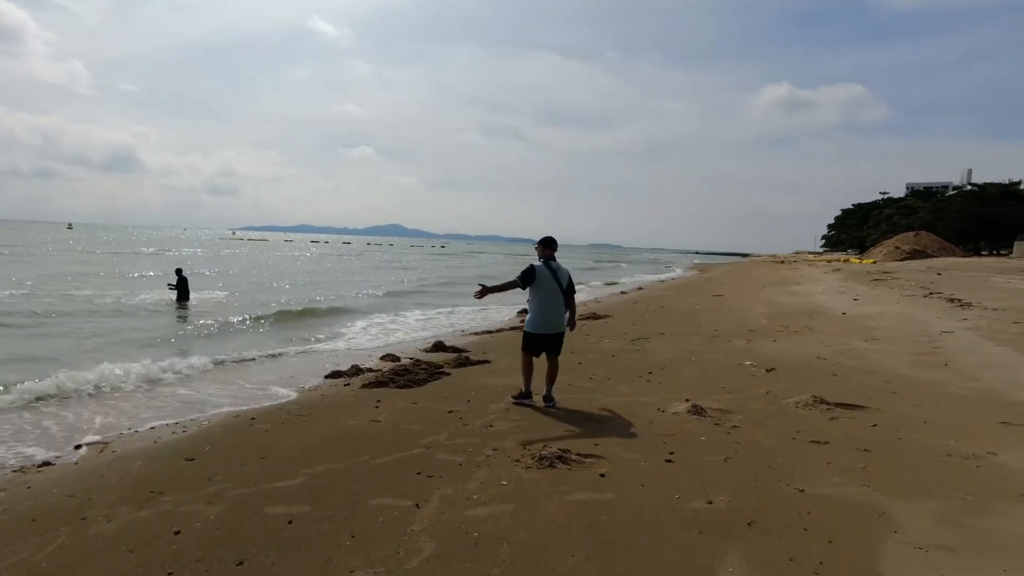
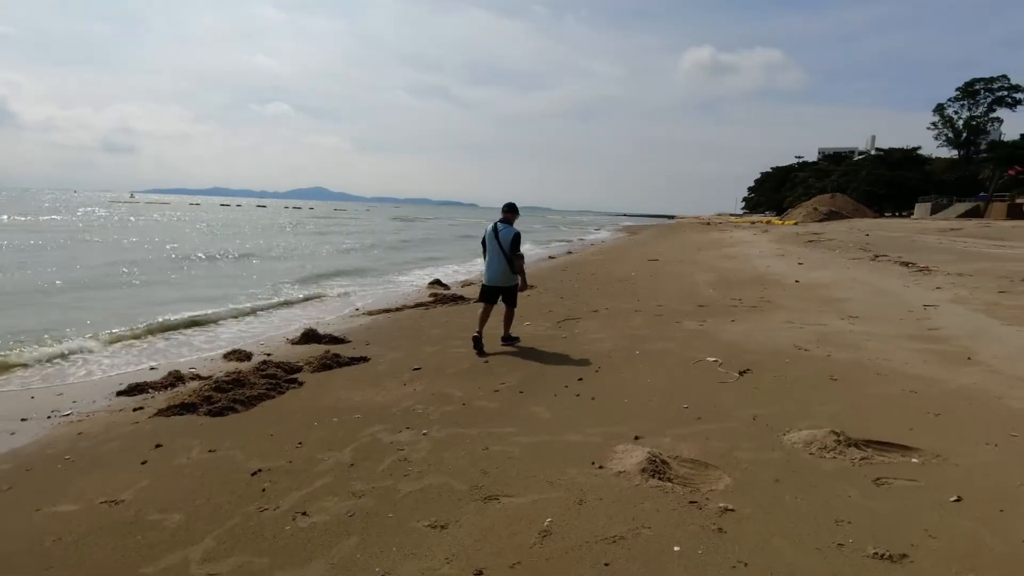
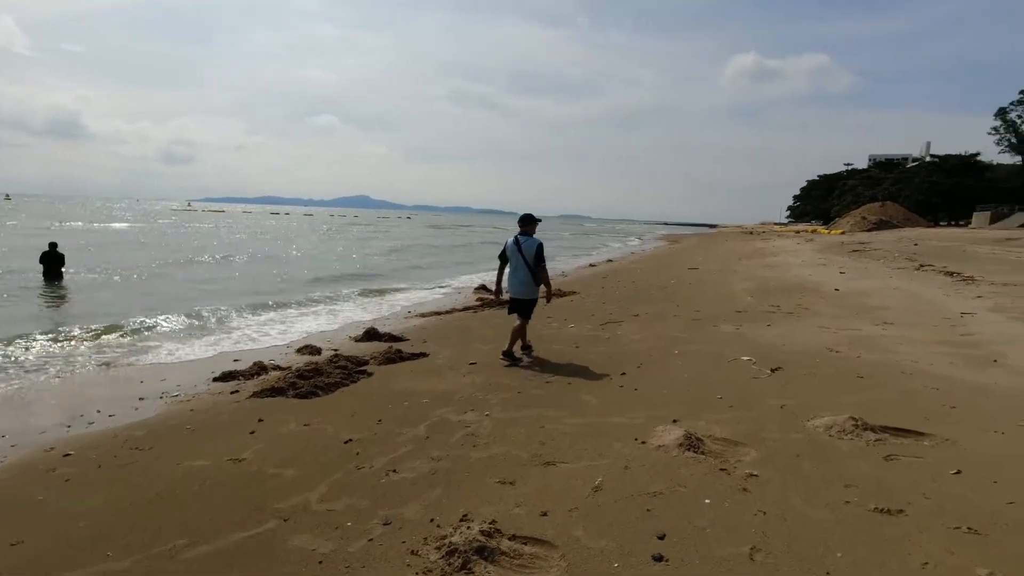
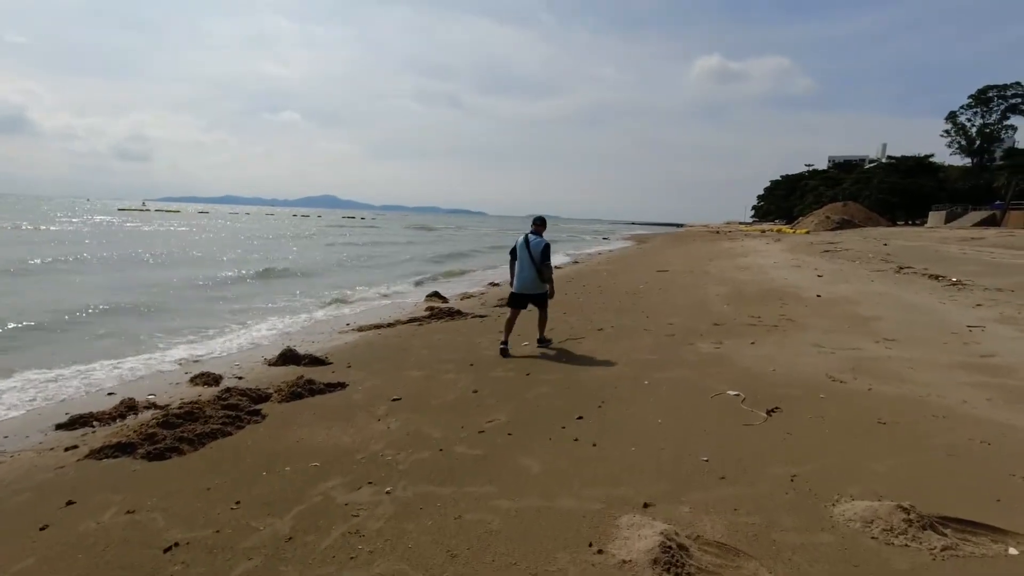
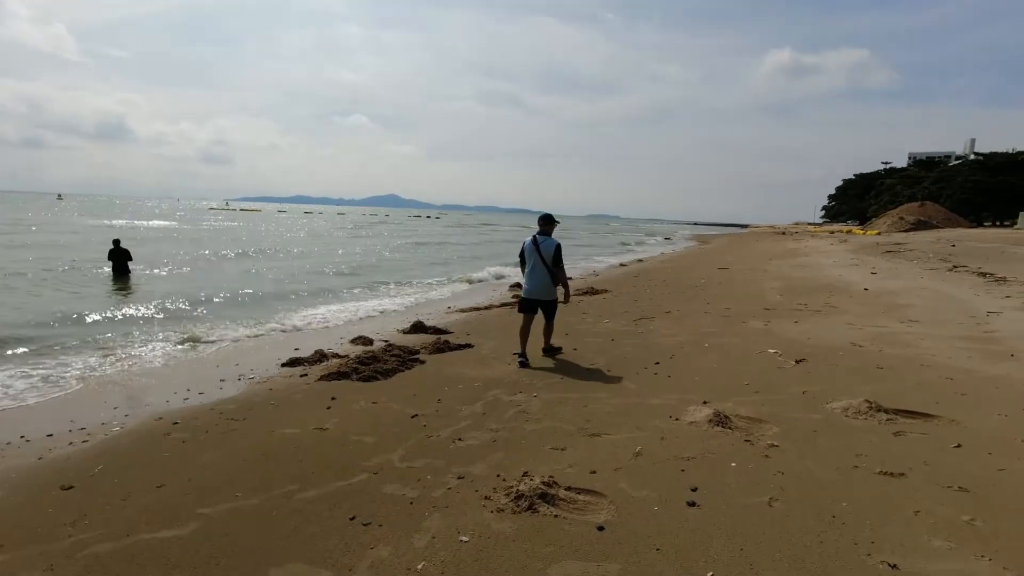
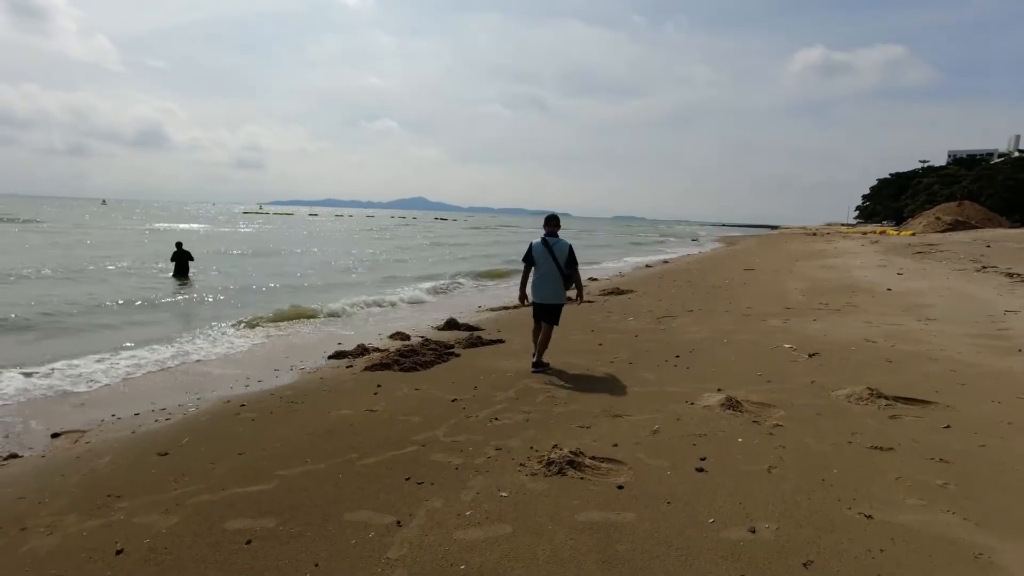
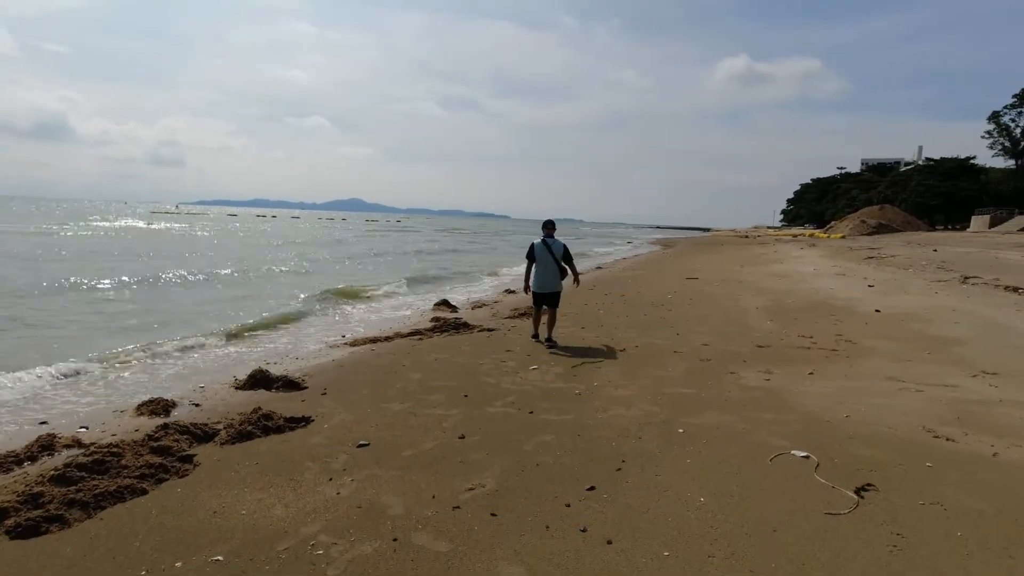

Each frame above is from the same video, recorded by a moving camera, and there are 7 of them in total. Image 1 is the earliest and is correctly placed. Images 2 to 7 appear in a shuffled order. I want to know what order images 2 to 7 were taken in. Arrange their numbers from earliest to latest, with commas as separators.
6, 5, 3, 2, 4, 7
